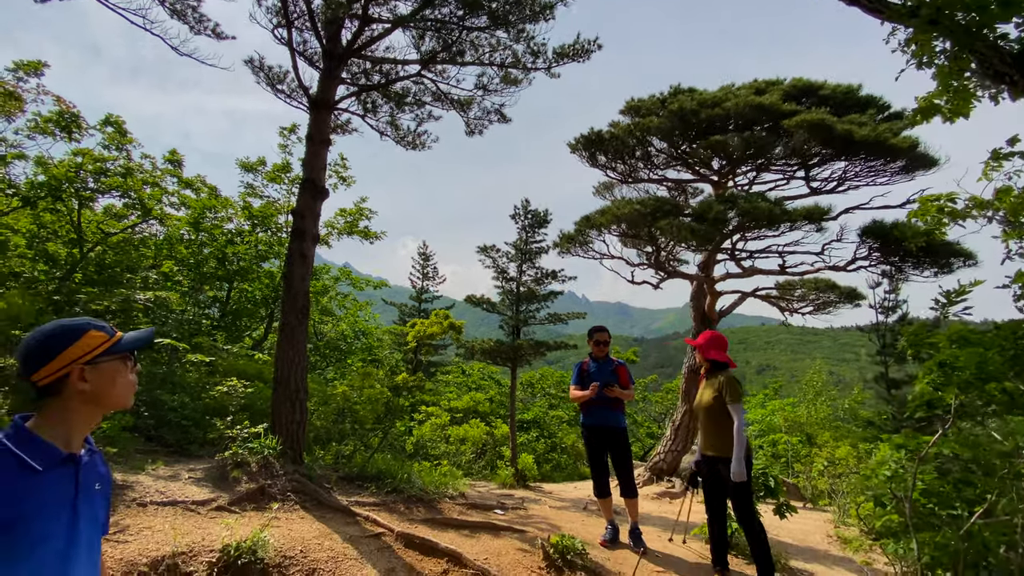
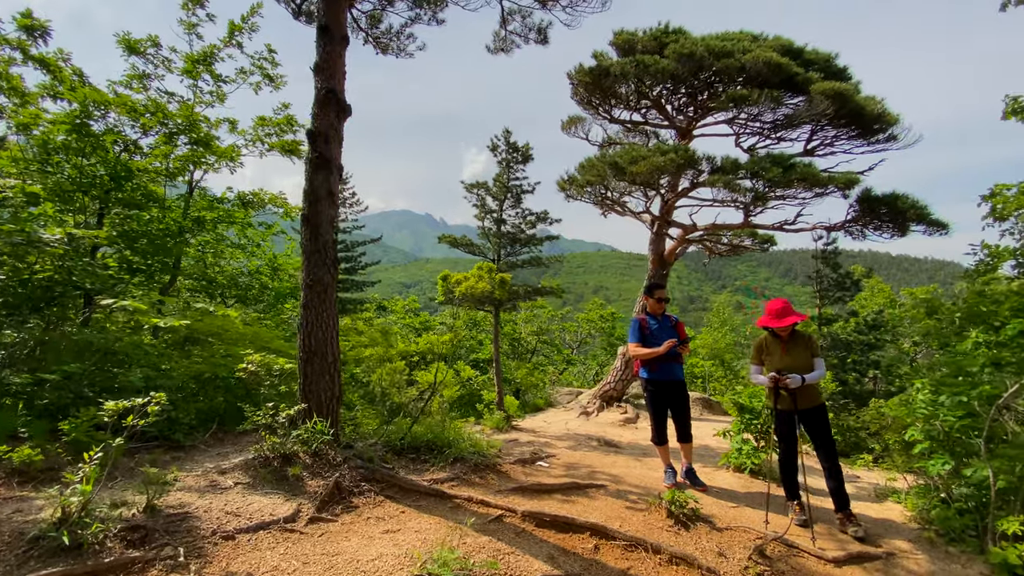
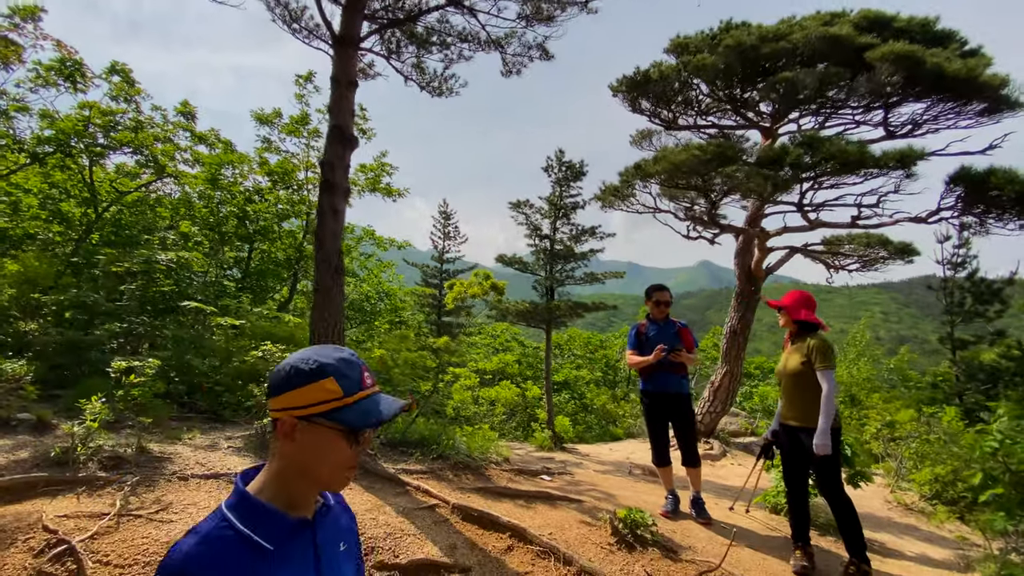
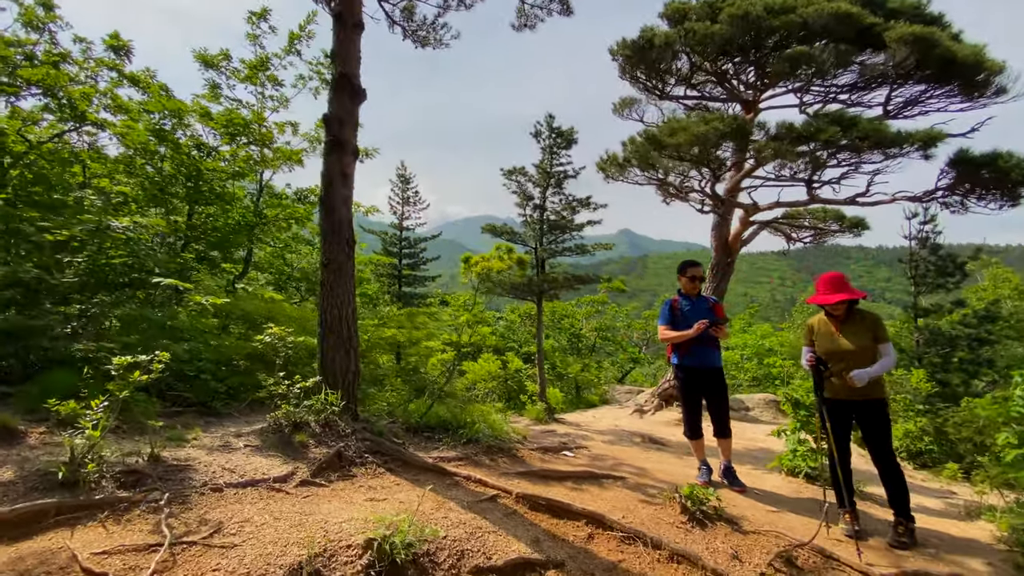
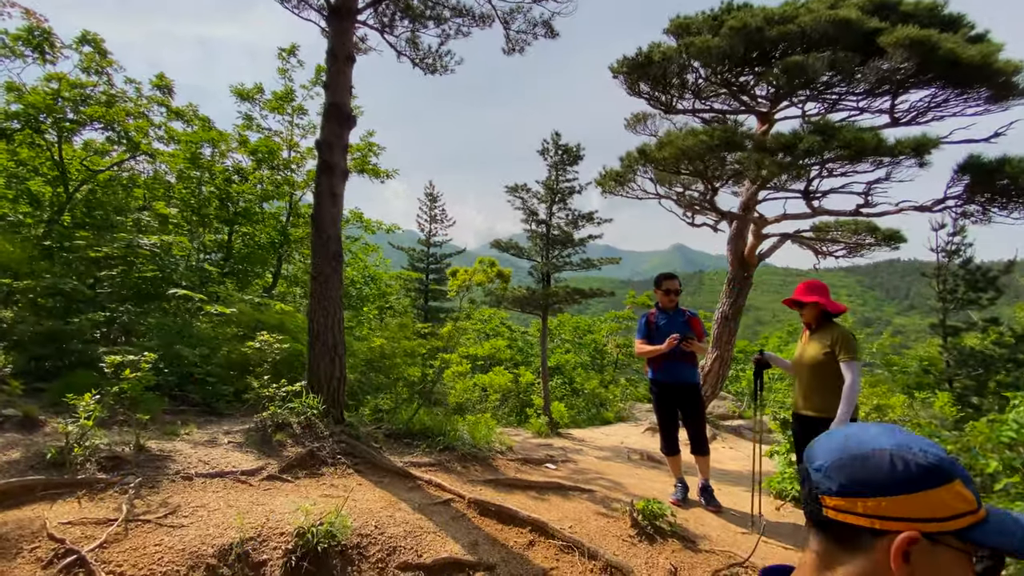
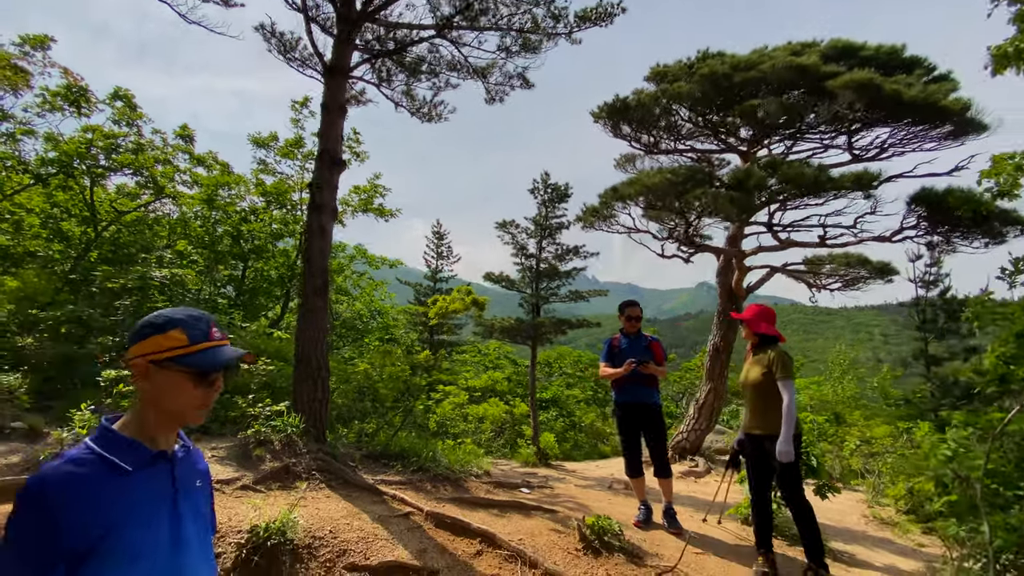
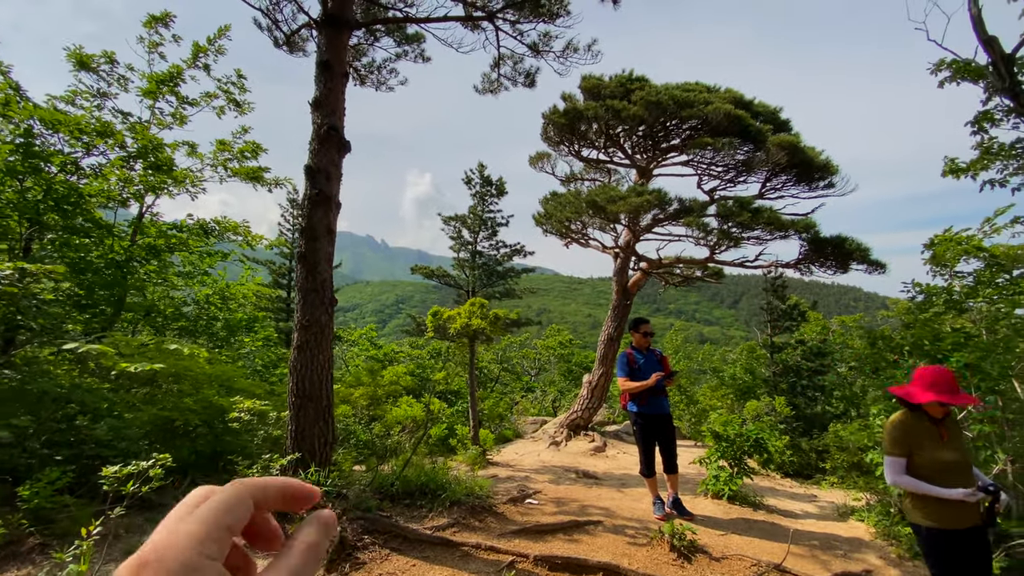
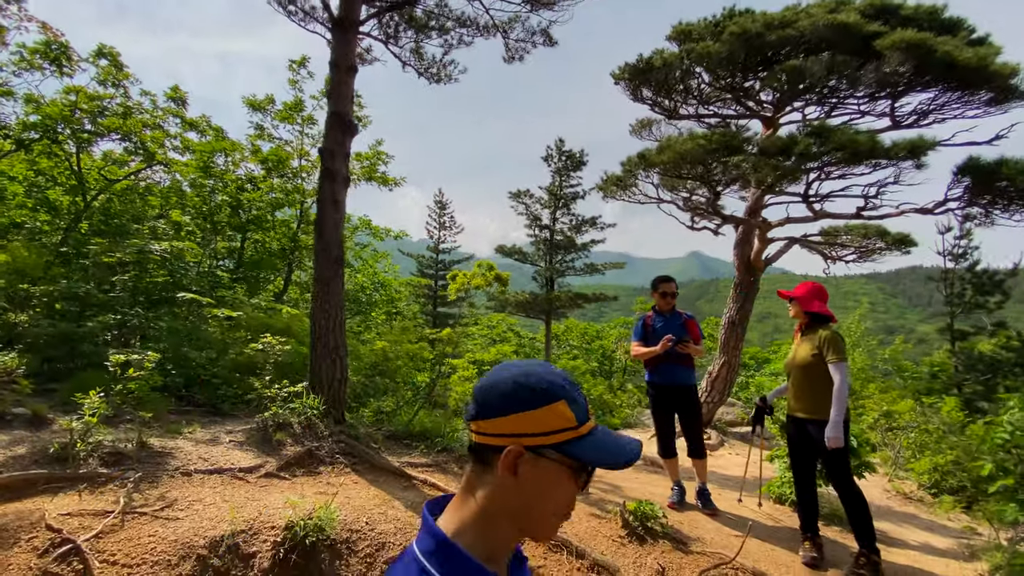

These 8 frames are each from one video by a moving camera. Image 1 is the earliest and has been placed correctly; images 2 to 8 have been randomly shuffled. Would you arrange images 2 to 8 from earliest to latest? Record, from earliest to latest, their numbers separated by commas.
6, 3, 8, 5, 4, 2, 7
